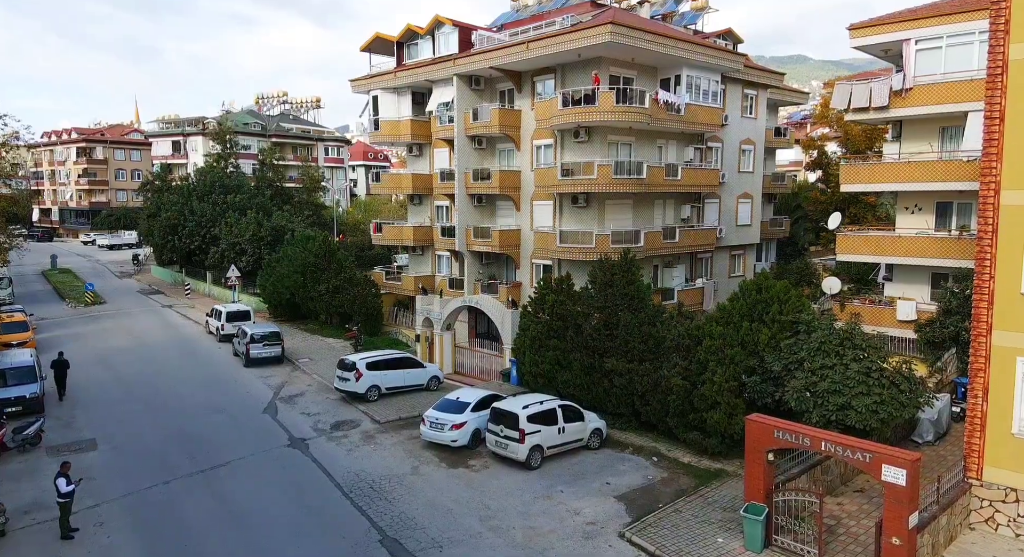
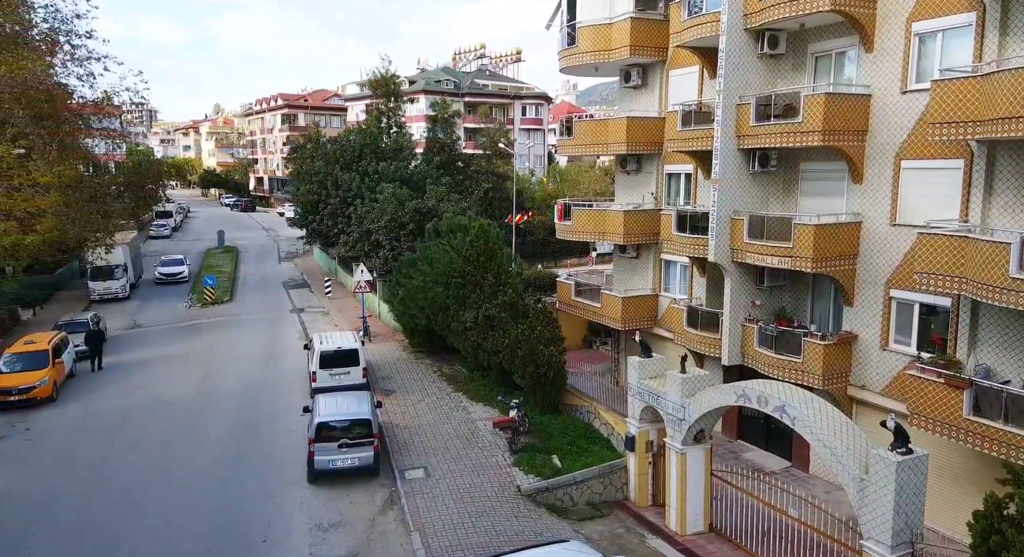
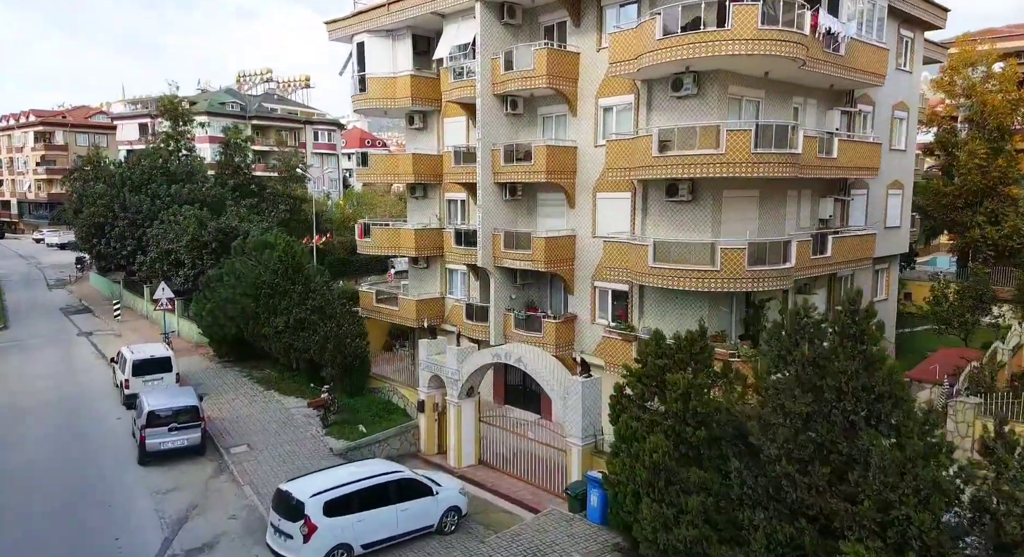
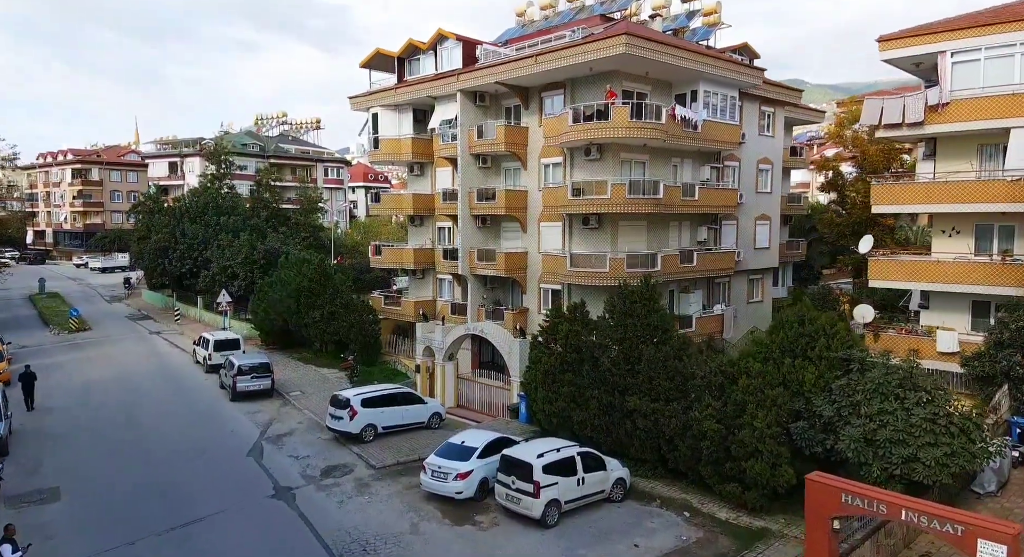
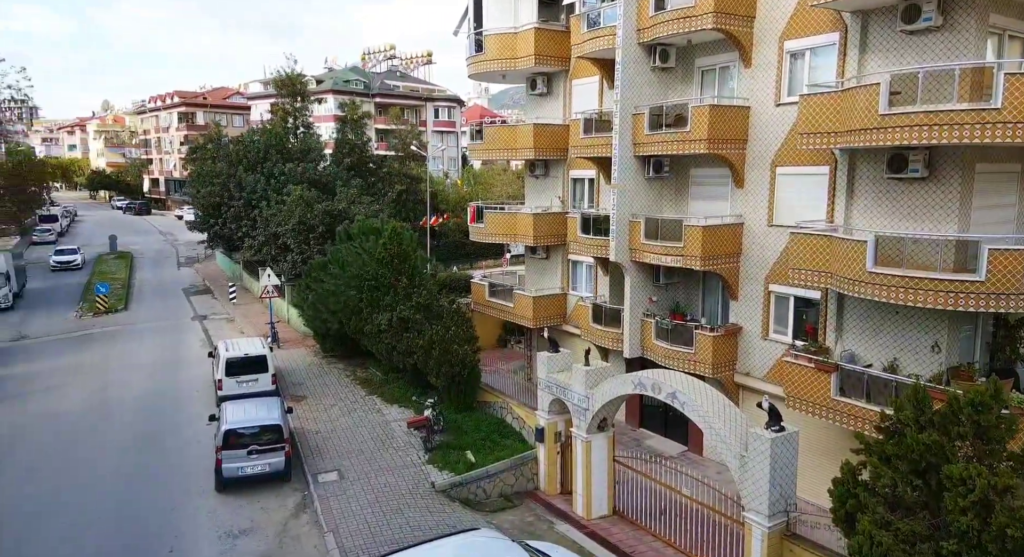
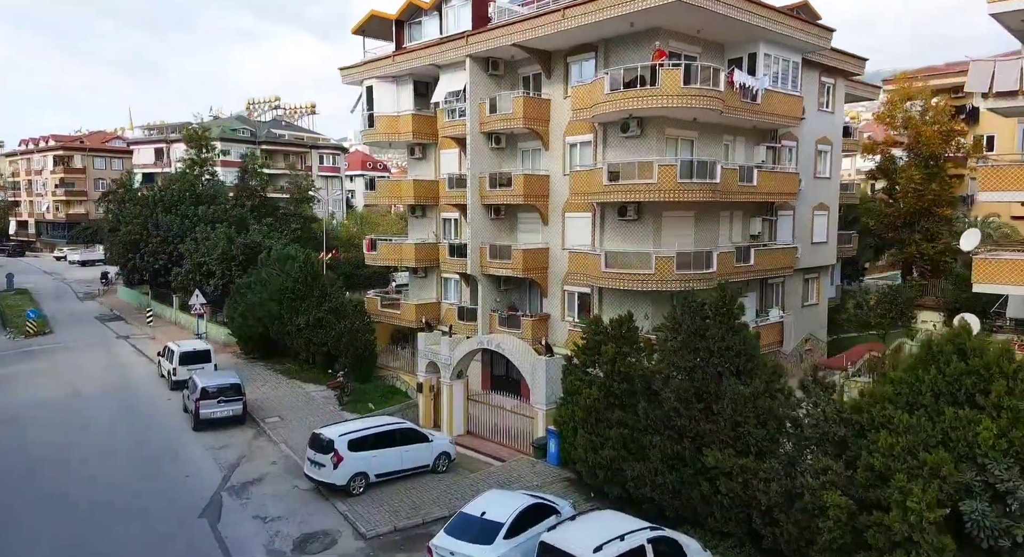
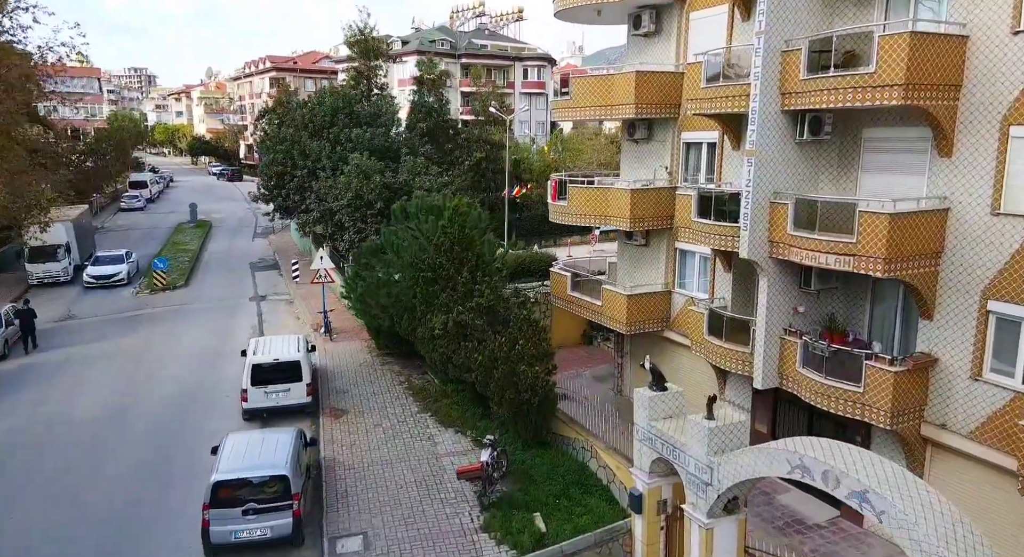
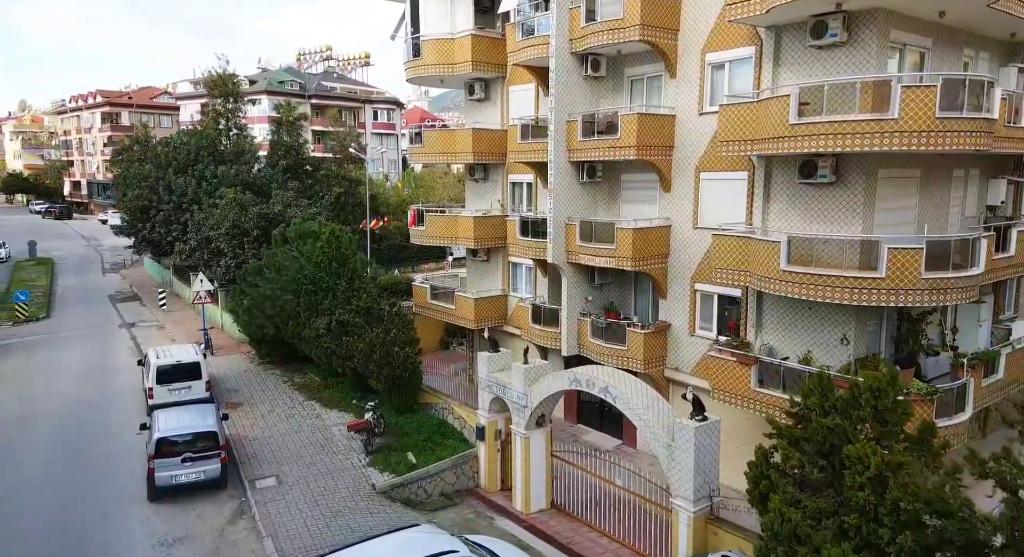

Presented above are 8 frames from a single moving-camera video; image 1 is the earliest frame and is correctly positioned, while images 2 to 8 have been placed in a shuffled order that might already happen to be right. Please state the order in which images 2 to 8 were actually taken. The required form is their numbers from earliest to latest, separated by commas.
4, 6, 3, 8, 5, 2, 7
